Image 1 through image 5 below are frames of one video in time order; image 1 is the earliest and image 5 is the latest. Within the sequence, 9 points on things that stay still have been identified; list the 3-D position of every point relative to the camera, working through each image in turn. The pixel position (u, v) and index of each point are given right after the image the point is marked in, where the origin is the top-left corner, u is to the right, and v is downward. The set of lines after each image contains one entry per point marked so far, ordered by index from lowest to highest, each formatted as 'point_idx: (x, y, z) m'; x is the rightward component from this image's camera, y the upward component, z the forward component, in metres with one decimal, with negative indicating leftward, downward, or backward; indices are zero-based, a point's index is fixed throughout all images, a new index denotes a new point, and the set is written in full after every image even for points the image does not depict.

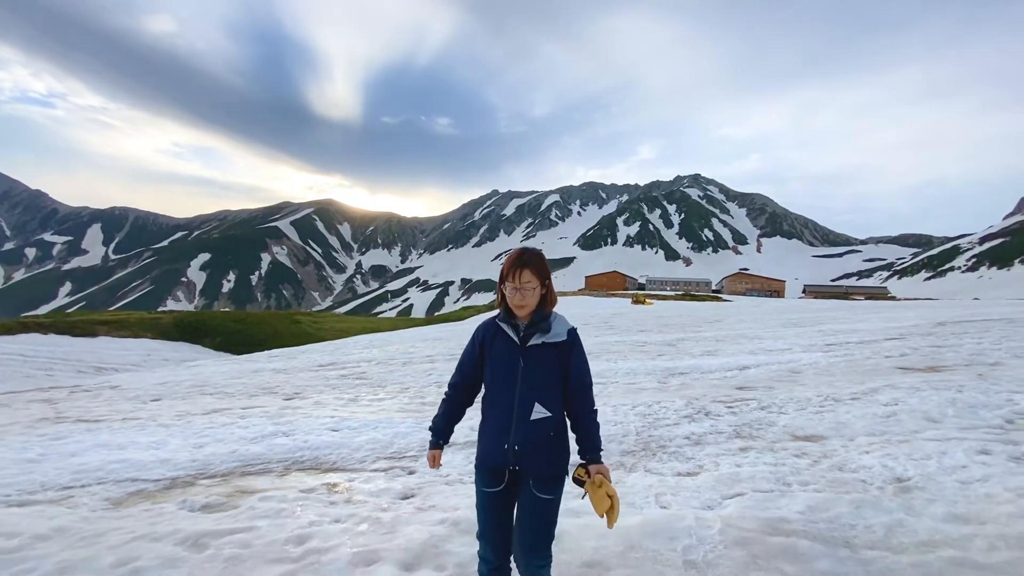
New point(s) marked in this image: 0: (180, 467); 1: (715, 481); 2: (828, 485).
0: (-6.4, -3.5, +9.8) m
1: (+3.2, -3.0, +7.9) m
2: (+4.8, -3.0, +7.6) m
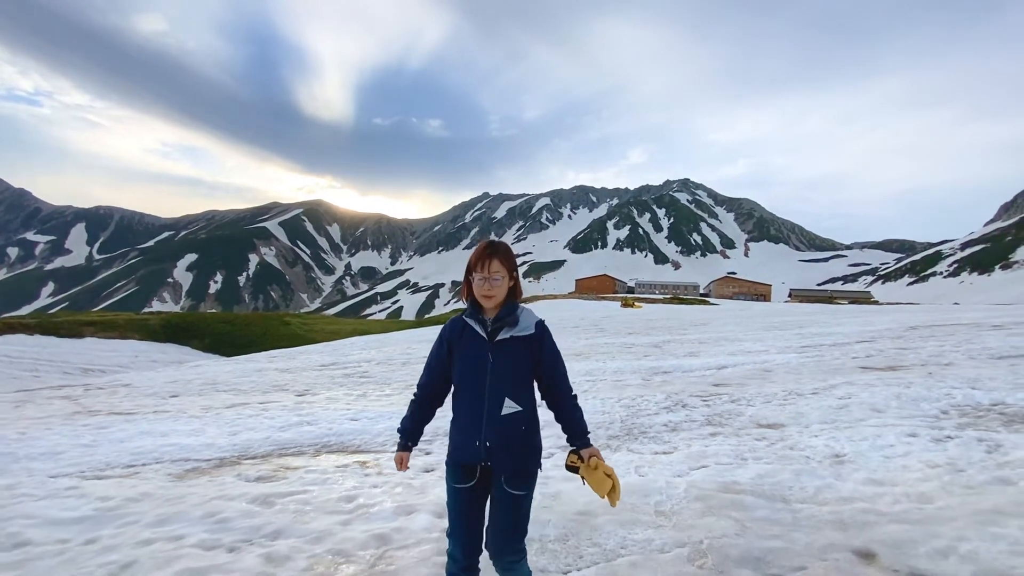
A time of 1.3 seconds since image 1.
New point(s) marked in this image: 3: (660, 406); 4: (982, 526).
0: (-6.4, -3.6, +11.1) m
1: (+3.3, -3.2, +9.5) m
2: (+4.9, -3.2, +9.2) m
3: (+4.2, -3.3, +14.3) m
4: (+6.0, -2.9, +6.4) m
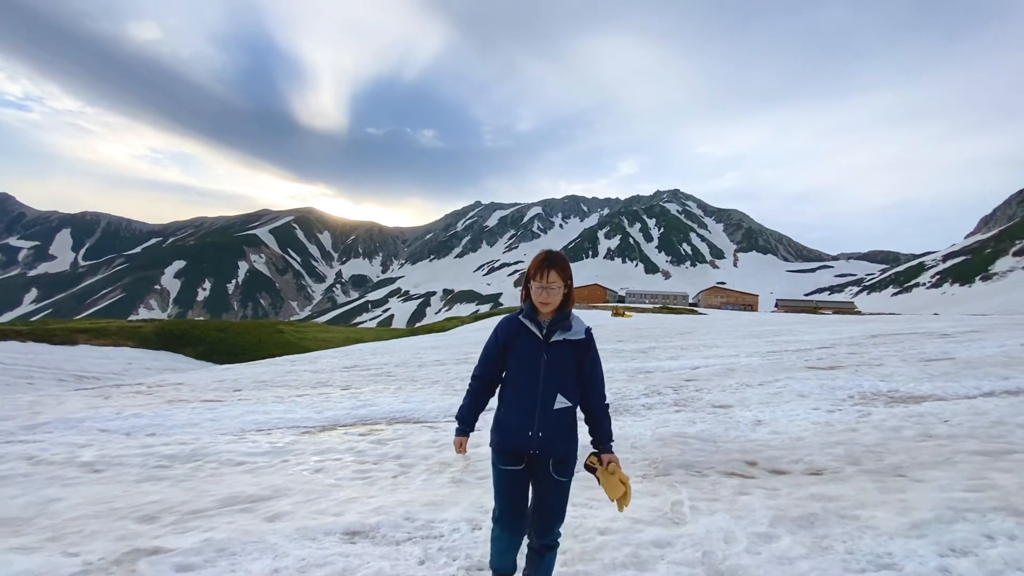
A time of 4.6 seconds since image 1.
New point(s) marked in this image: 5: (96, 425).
0: (-5.8, -4.0, +15.2) m
1: (+3.9, -3.7, +13.7) m
2: (+5.5, -3.6, +13.5) m
3: (+4.8, -3.9, +18.5) m
4: (+6.7, -3.4, +10.6) m
5: (-12.8, -4.2, +15.4) m
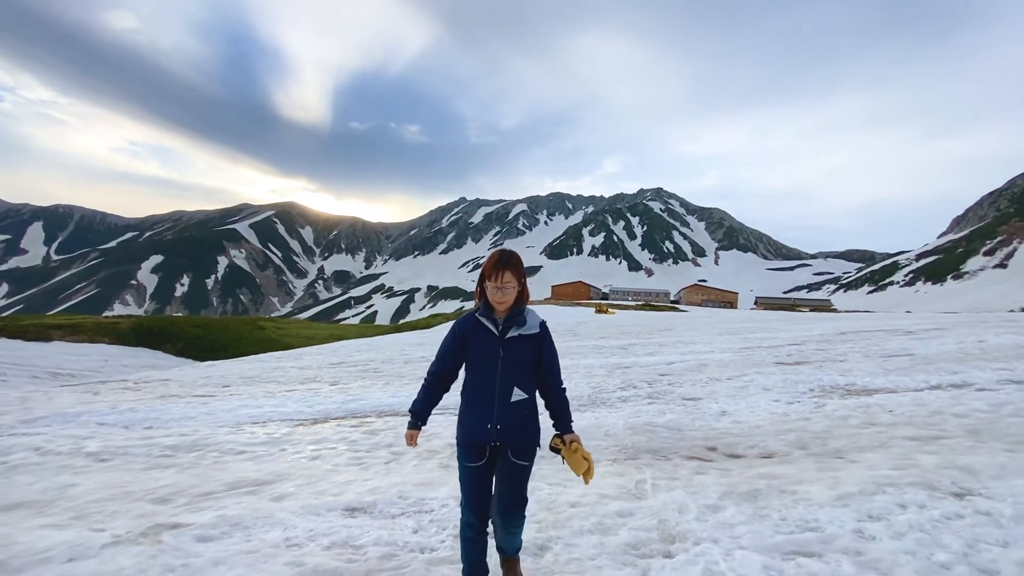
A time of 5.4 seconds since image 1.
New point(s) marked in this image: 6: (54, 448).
0: (-6.3, -4.0, +15.9) m
1: (+3.4, -3.7, +14.7) m
2: (+5.0, -3.7, +14.5) m
3: (+4.1, -3.9, +19.6) m
4: (+6.3, -3.4, +11.7) m
5: (-13.3, -4.2, +16.0) m
6: (-11.0, -3.9, +12.0) m
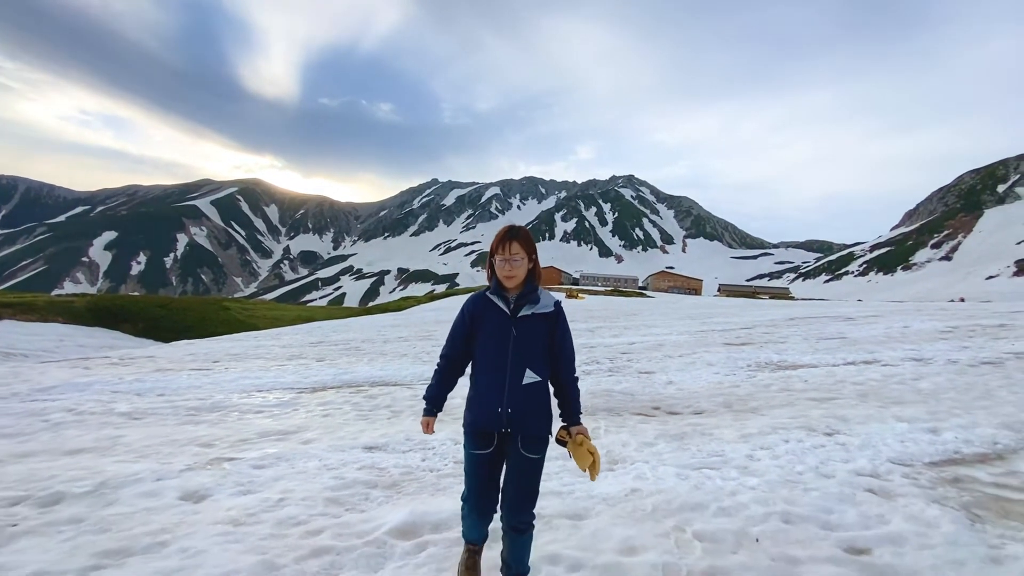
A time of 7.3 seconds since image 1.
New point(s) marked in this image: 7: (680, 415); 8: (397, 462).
0: (-7.1, -3.4, +17.7) m
1: (+2.7, -3.2, +17.1) m
2: (+4.3, -3.2, +17.0) m
3: (+3.1, -3.3, +22.0) m
4: (+5.7, -3.1, +14.3) m
5: (-14.1, -3.5, +17.4) m
6: (-11.6, -3.3, +13.6) m
7: (+4.2, -3.2, +12.5) m
8: (-2.0, -3.1, +8.8) m
